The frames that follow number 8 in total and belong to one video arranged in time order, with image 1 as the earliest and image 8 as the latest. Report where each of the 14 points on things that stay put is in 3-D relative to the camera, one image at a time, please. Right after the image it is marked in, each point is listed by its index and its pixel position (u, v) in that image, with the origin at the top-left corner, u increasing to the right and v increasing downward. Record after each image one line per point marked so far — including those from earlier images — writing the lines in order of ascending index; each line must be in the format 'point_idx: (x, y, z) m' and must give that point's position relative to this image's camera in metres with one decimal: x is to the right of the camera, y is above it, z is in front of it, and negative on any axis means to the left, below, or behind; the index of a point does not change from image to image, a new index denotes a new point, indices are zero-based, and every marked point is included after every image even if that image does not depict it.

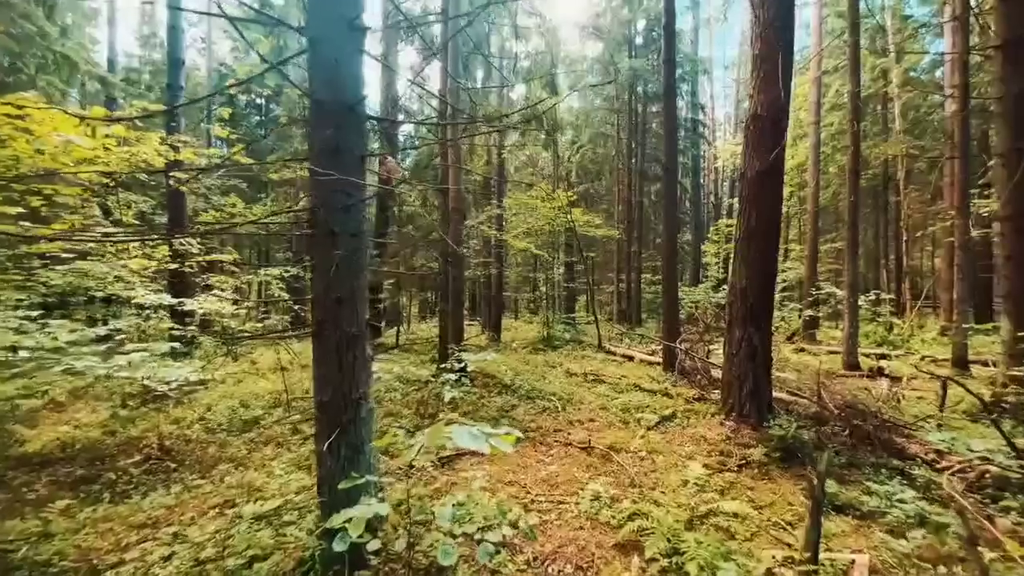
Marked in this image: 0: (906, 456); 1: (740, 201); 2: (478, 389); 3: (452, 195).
0: (+3.6, -1.6, +4.0) m
1: (+2.6, +1.0, +5.0) m
2: (-0.5, -1.6, +7.0) m
3: (-1.1, +1.7, +7.9) m
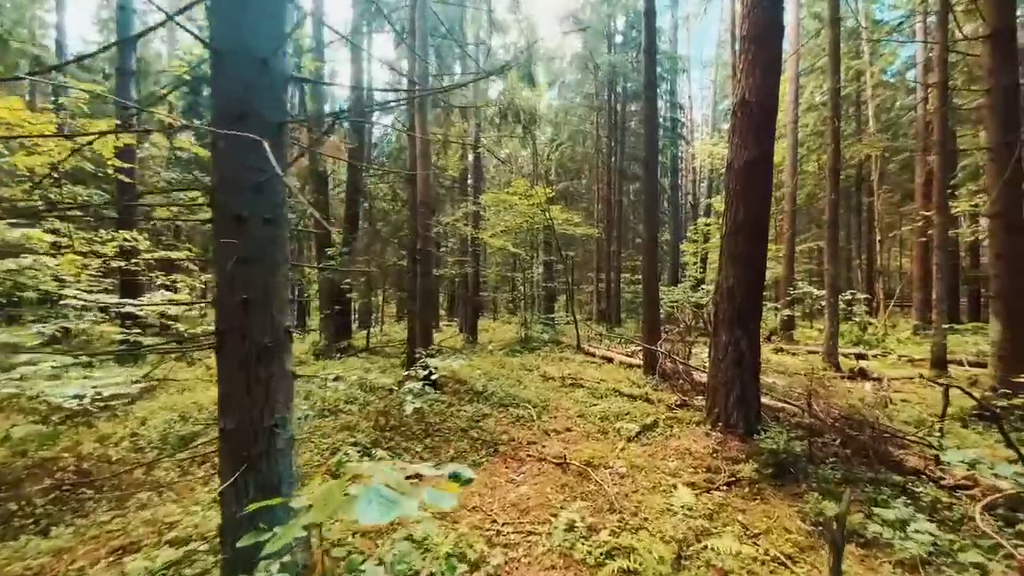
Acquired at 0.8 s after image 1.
0: (+3.3, -1.5, +3.7) m
1: (+2.3, +1.0, +4.7) m
2: (-0.9, -1.6, +6.4) m
3: (-1.5, +1.7, +7.3) m
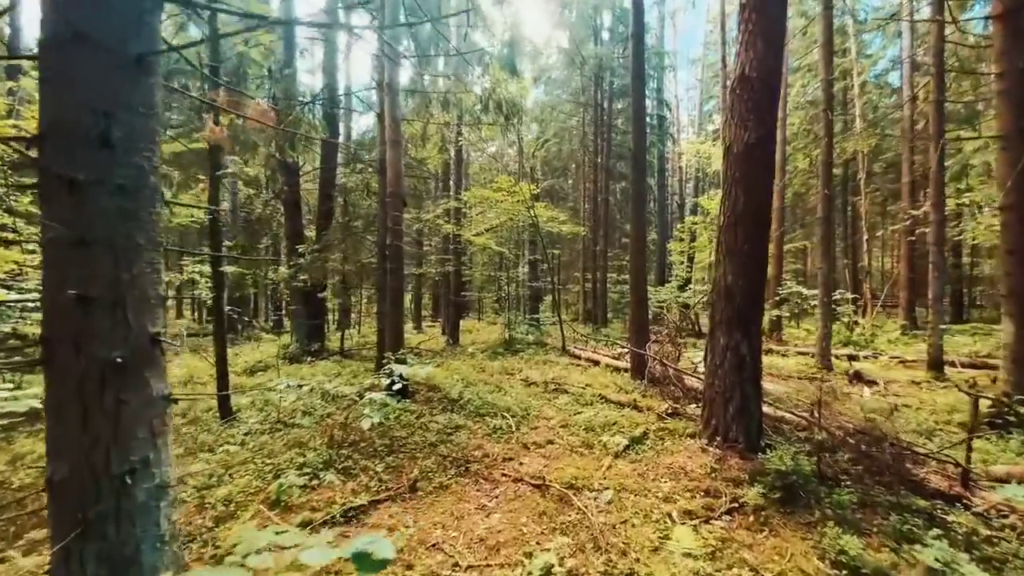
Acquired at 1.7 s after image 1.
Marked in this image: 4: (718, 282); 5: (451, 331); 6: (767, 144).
0: (+3.1, -1.5, +3.3) m
1: (+2.0, +1.0, +4.2) m
2: (-1.3, -1.6, +5.9) m
3: (-1.9, +1.7, +6.7) m
4: (+2.0, +0.1, +4.2) m
5: (-1.9, -1.3, +13.6) m
6: (+2.3, +1.3, +4.0) m
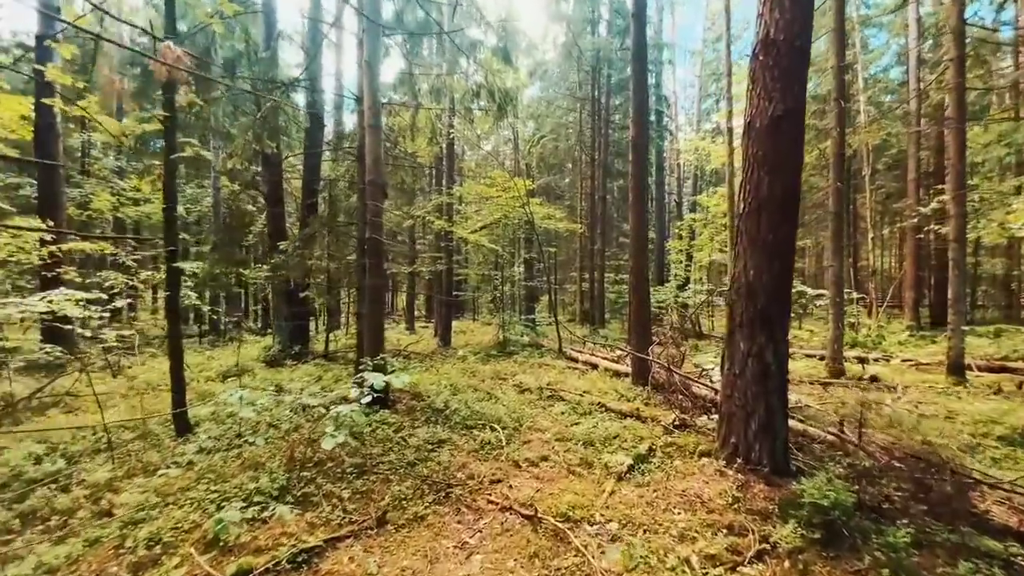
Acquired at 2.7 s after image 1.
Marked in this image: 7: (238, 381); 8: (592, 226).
0: (+3.0, -1.5, +2.7) m
1: (+1.9, +1.1, +3.6) m
2: (-1.4, -1.6, +5.3) m
3: (-2.0, +1.7, +6.1) m
4: (+1.9, +0.1, +3.6) m
5: (-2.1, -1.3, +13.0) m
6: (+2.2, +1.3, +3.4) m
7: (-4.9, -1.7, +7.8) m
8: (+3.4, +2.7, +18.8) m
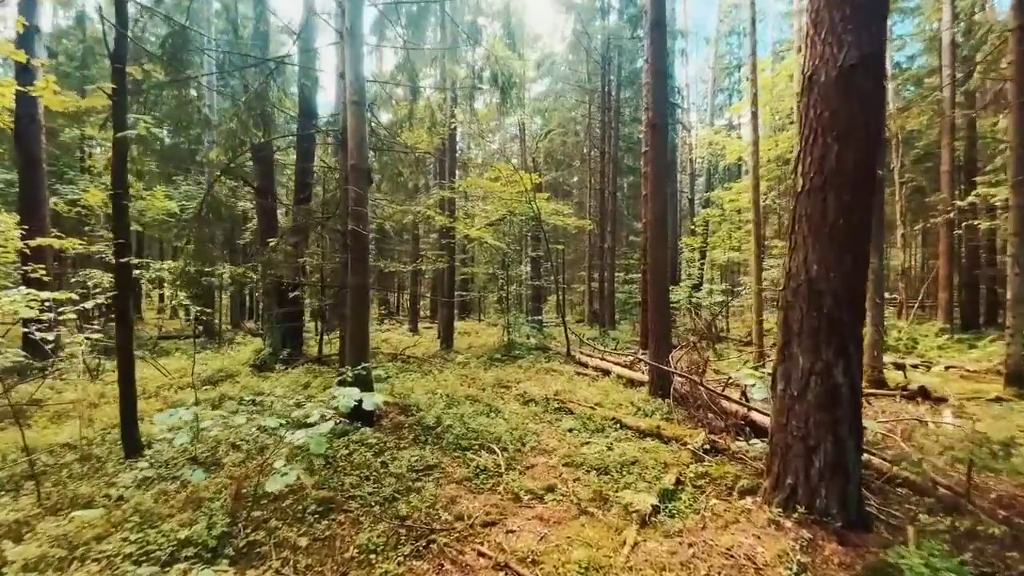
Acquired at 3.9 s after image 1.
0: (+3.0, -1.5, +1.9) m
1: (+1.9, +1.1, +2.8) m
2: (-1.4, -1.6, +4.6) m
3: (-2.0, +1.7, +5.4) m
4: (+1.9, +0.1, +2.8) m
5: (-1.9, -1.3, +12.3) m
6: (+2.2, +1.3, +2.7) m
7: (-4.8, -1.7, +7.2) m
8: (+3.7, +2.7, +18.0) m
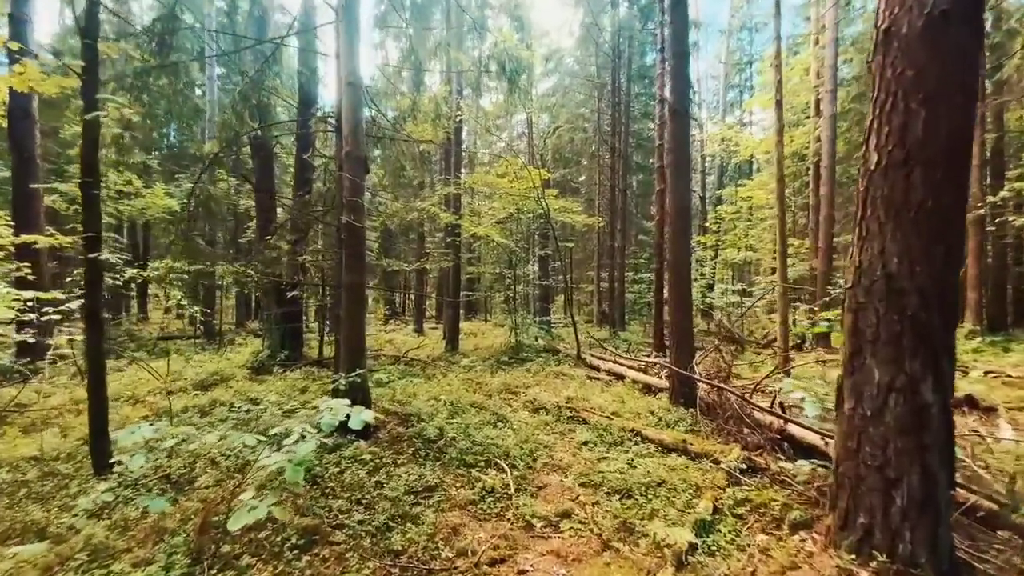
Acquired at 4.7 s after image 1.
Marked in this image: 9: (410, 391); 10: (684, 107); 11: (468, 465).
0: (+3.0, -1.5, +1.4) m
1: (+2.0, +1.1, +2.3) m
2: (-1.3, -1.5, +4.1) m
3: (-1.9, +1.7, +5.0) m
4: (+1.9, +0.1, +2.4) m
5: (-1.7, -1.3, +11.9) m
6: (+2.3, +1.4, +2.2) m
7: (-4.7, -1.6, +6.8) m
8: (+4.0, +2.7, +17.5) m
9: (-1.5, -1.6, +6.6) m
10: (+2.4, +2.5, +6.0) m
11: (-0.4, -1.6, +4.1) m
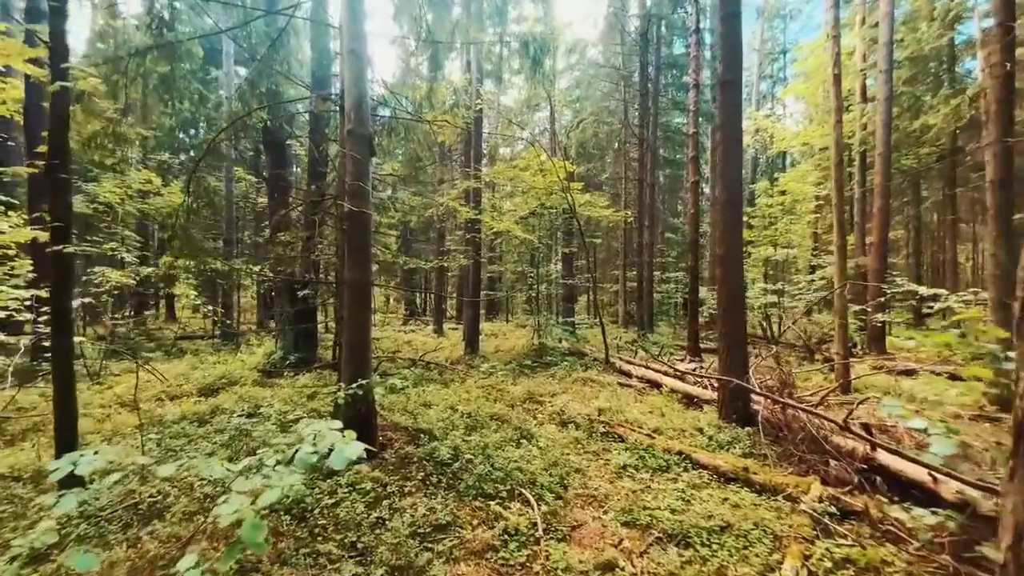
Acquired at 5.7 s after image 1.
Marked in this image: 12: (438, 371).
0: (+3.1, -1.5, +0.6) m
1: (+2.1, +1.1, +1.6) m
2: (-1.0, -1.5, +3.5) m
3: (-1.6, +1.8, +4.4) m
4: (+2.0, +0.1, +1.6) m
5: (-1.1, -1.3, +11.2) m
6: (+2.4, +1.4, +1.4) m
7: (-4.3, -1.6, +6.3) m
8: (+4.9, +2.7, +16.6) m
9: (-1.2, -1.5, +6.0) m
10: (+2.7, +2.5, +5.2) m
11: (-0.2, -1.6, +3.4) m
12: (-1.4, -1.6, +8.3) m
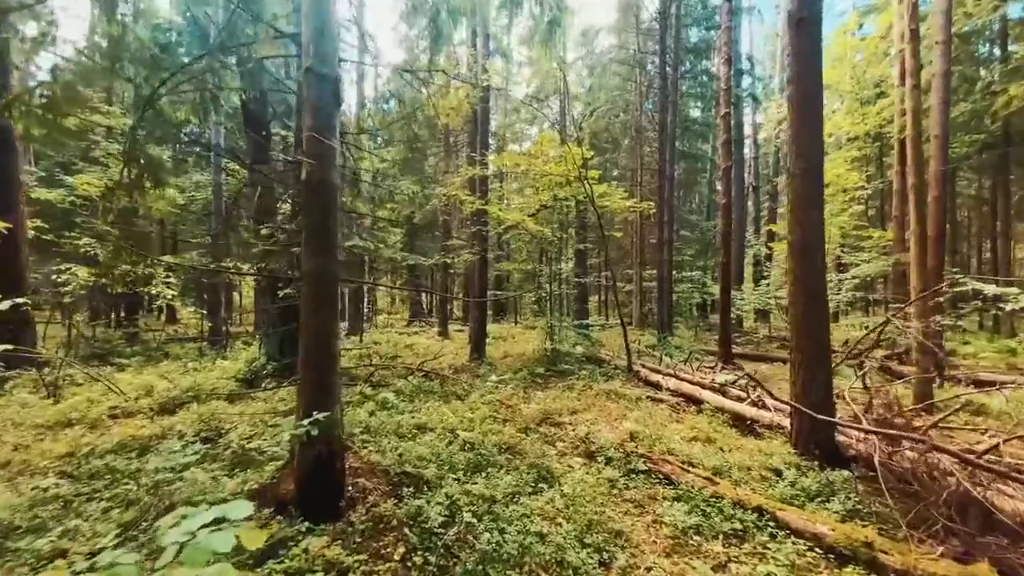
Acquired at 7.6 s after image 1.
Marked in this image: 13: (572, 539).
0: (+3.2, -1.4, -0.6) m
1: (+2.2, +1.1, +0.4) m
2: (-0.9, -1.5, +2.4) m
3: (-1.5, +1.8, +3.3) m
4: (+2.1, +0.2, +0.4) m
5: (-0.9, -1.3, +10.1) m
6: (+2.5, +1.4, +0.2) m
7: (-4.2, -1.6, +5.3) m
8: (+5.2, +2.7, +15.4) m
9: (-1.1, -1.5, +4.9) m
10: (+2.8, +2.6, +4.1) m
11: (-0.1, -1.6, +2.3) m
12: (-1.2, -1.5, +7.2) m
13: (+0.4, -1.6, +2.8) m
